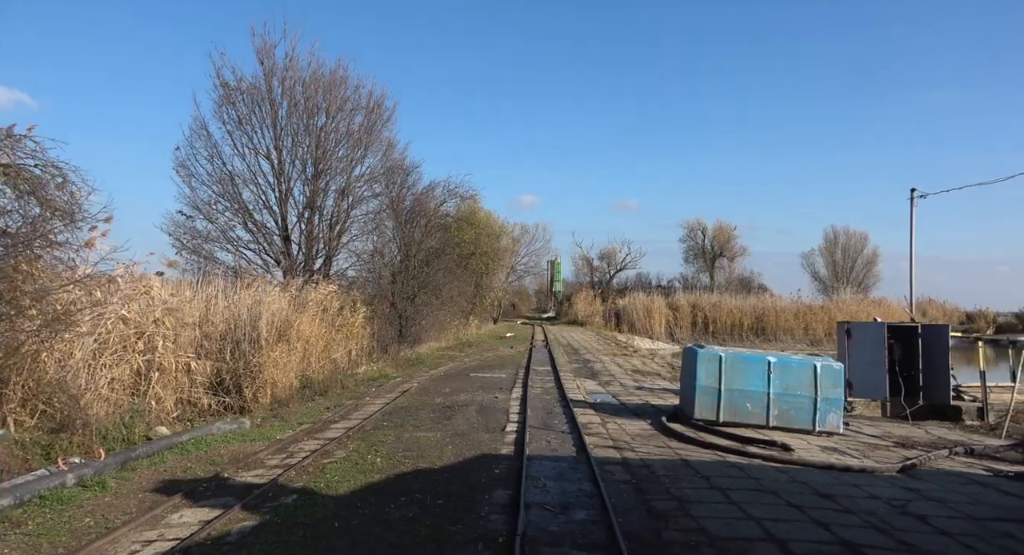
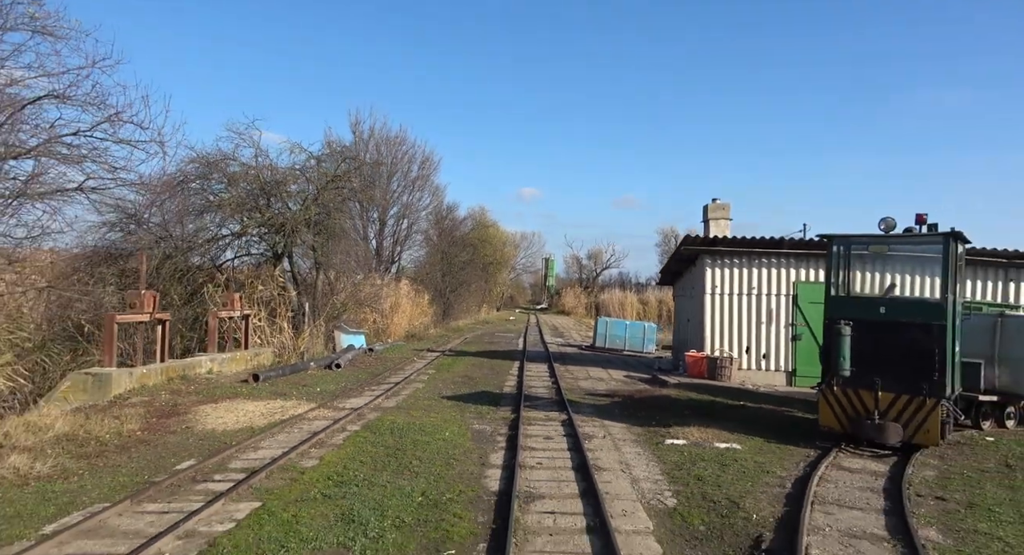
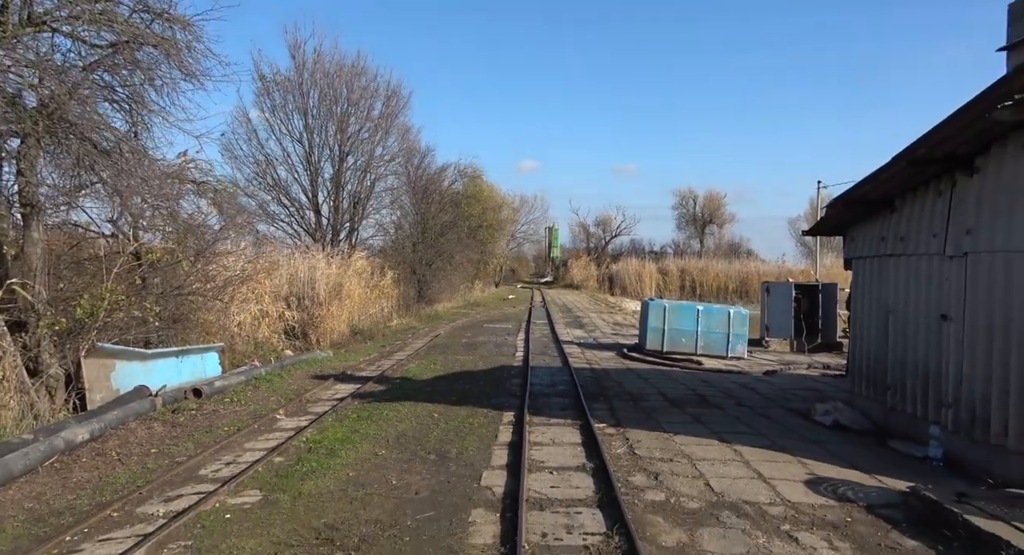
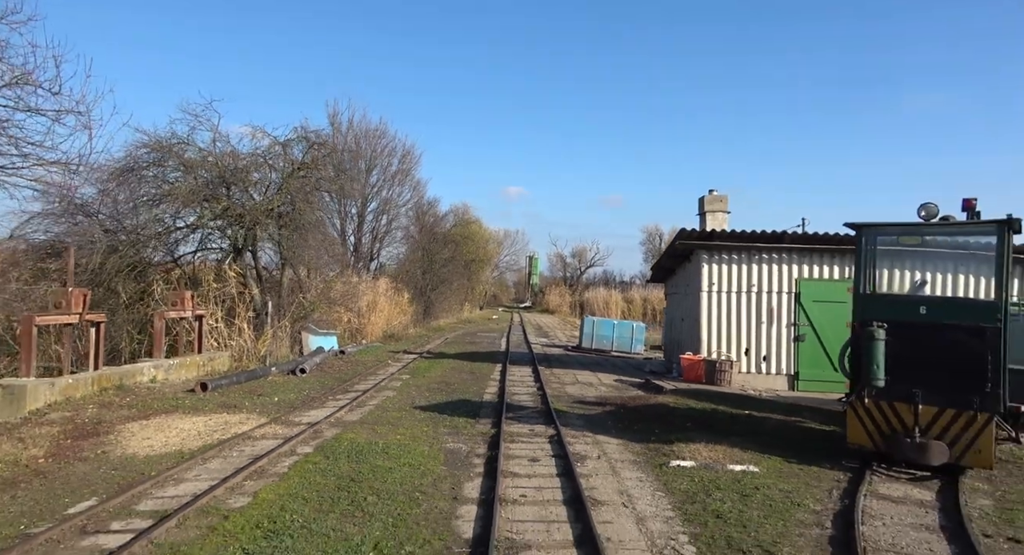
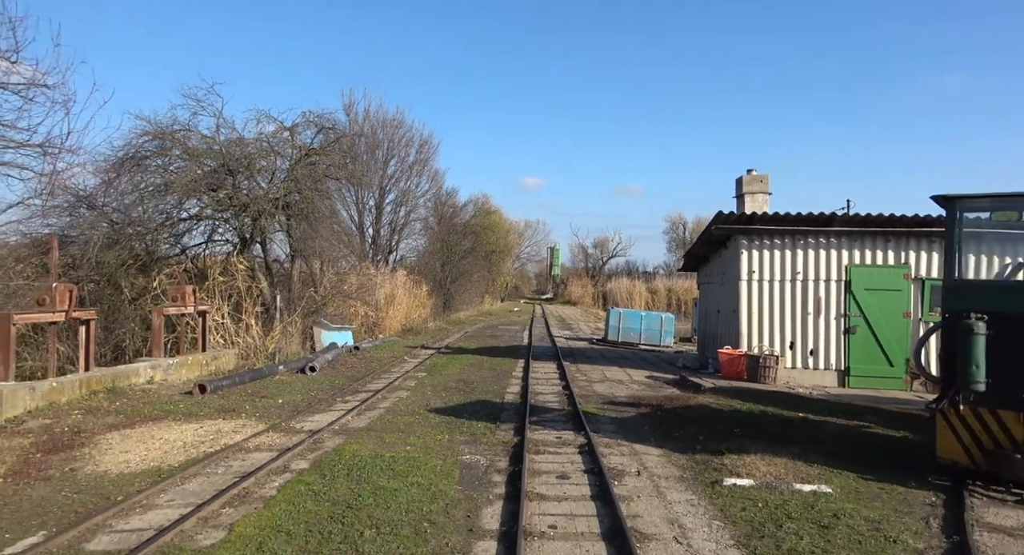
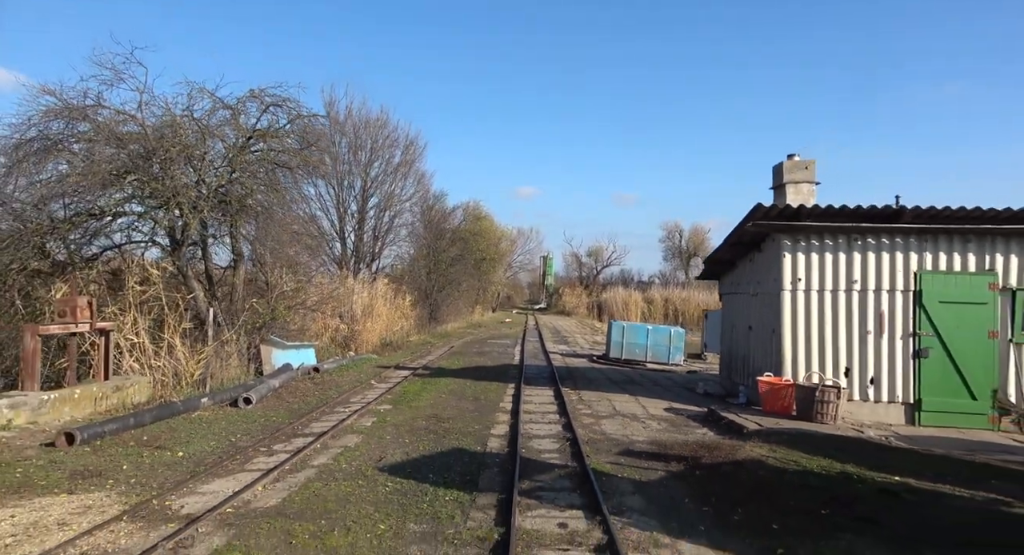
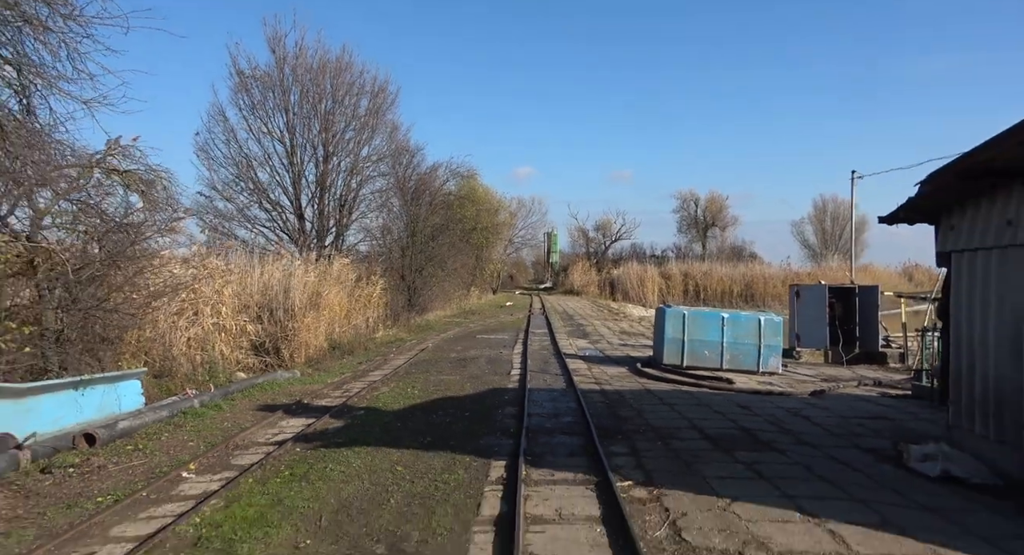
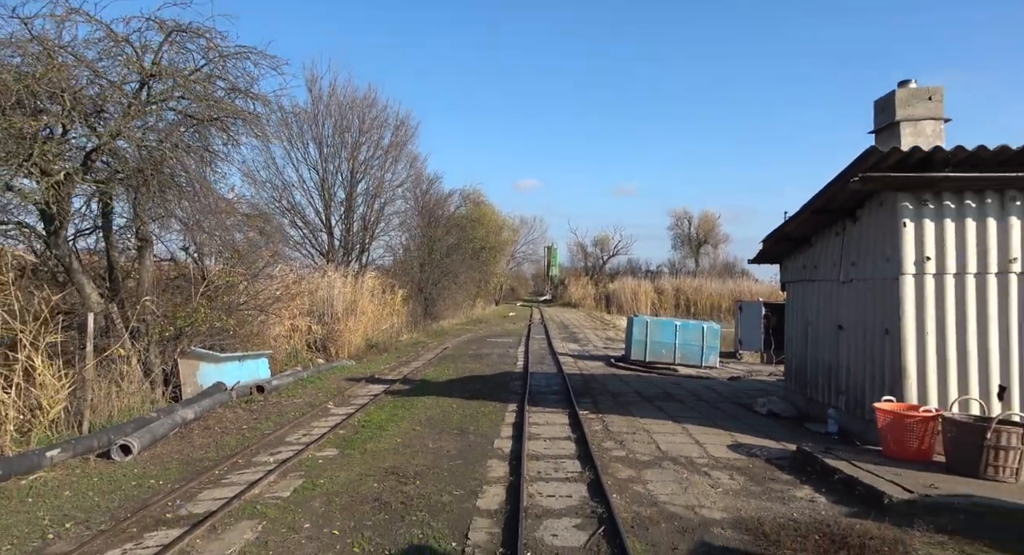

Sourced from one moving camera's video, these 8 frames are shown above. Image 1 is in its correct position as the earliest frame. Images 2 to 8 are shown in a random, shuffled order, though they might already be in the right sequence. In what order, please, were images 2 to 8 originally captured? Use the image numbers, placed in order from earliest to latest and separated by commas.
7, 3, 8, 6, 5, 4, 2
